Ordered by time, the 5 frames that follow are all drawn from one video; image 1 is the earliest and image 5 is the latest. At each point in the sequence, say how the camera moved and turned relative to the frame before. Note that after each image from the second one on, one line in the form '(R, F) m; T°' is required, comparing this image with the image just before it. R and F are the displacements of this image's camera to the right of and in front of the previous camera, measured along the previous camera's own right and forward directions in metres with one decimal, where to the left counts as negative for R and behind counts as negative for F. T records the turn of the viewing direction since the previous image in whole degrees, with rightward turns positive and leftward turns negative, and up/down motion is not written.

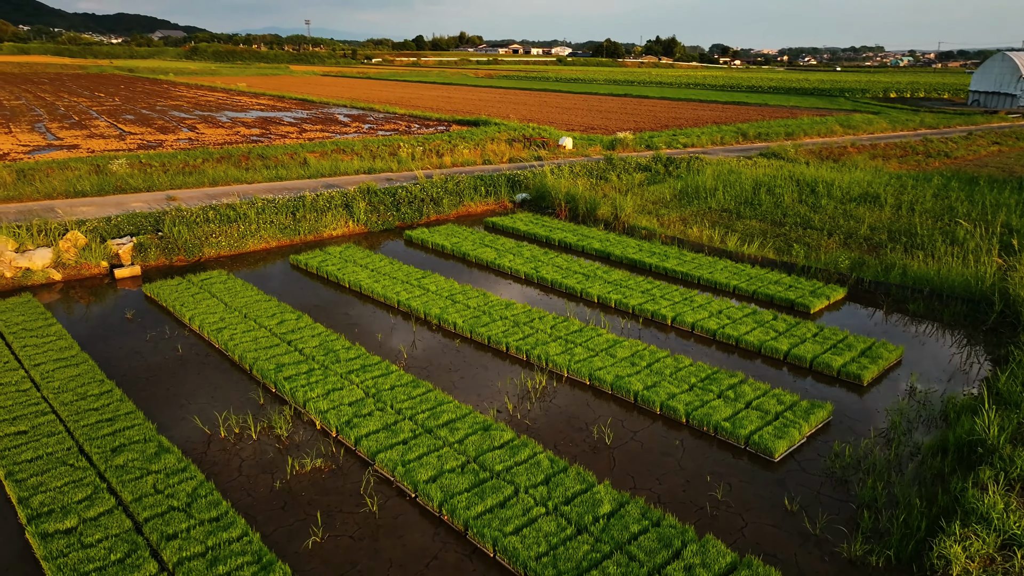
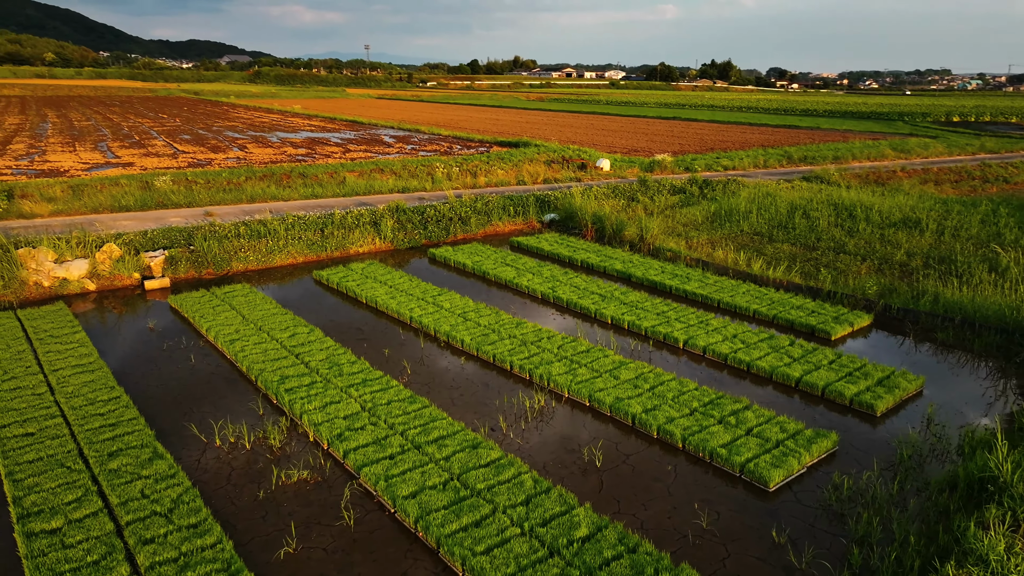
(+0.4, 0.0) m; -4°
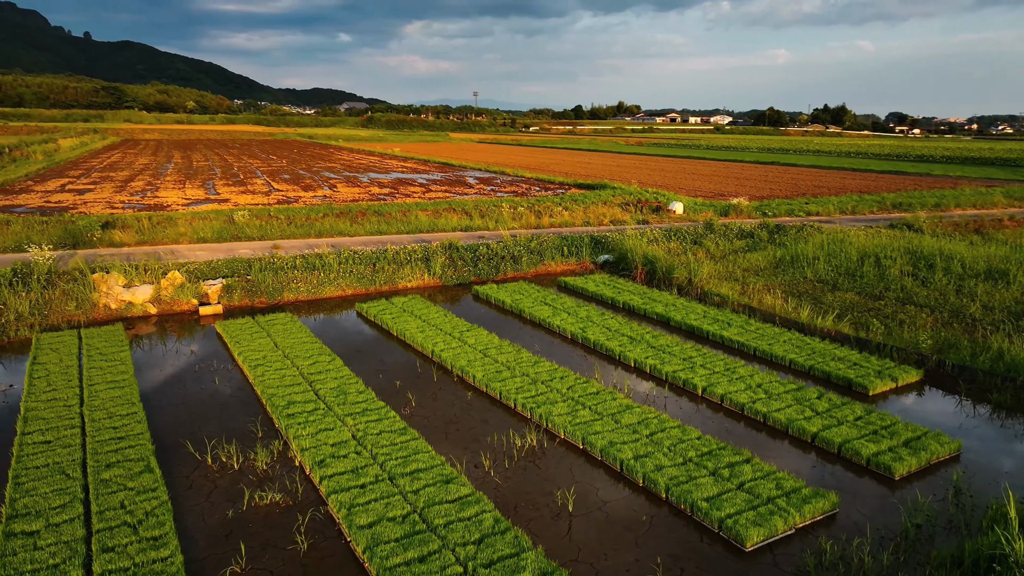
(+0.8, +0.1) m; -8°
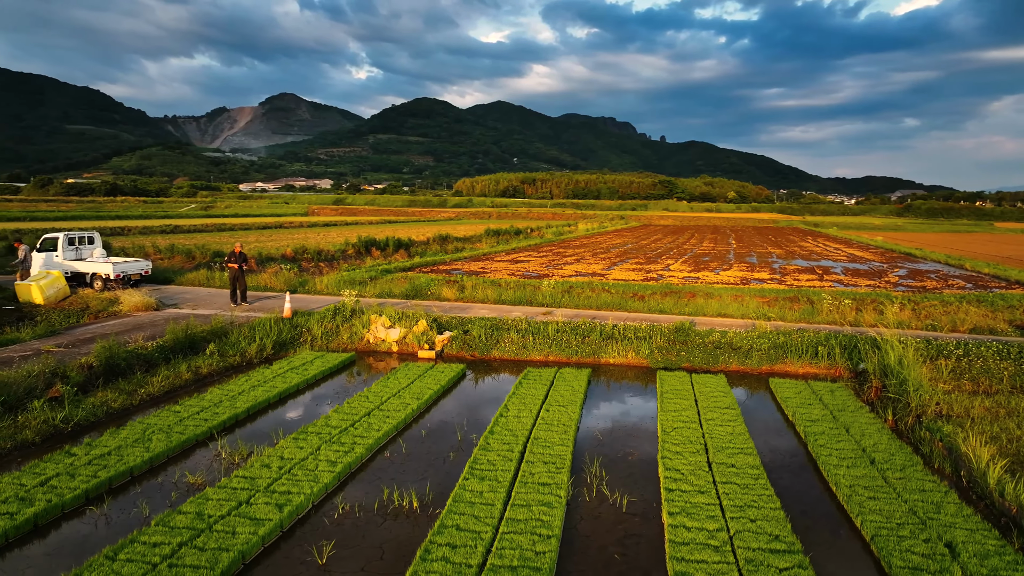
(+4.3, +1.7) m; -41°
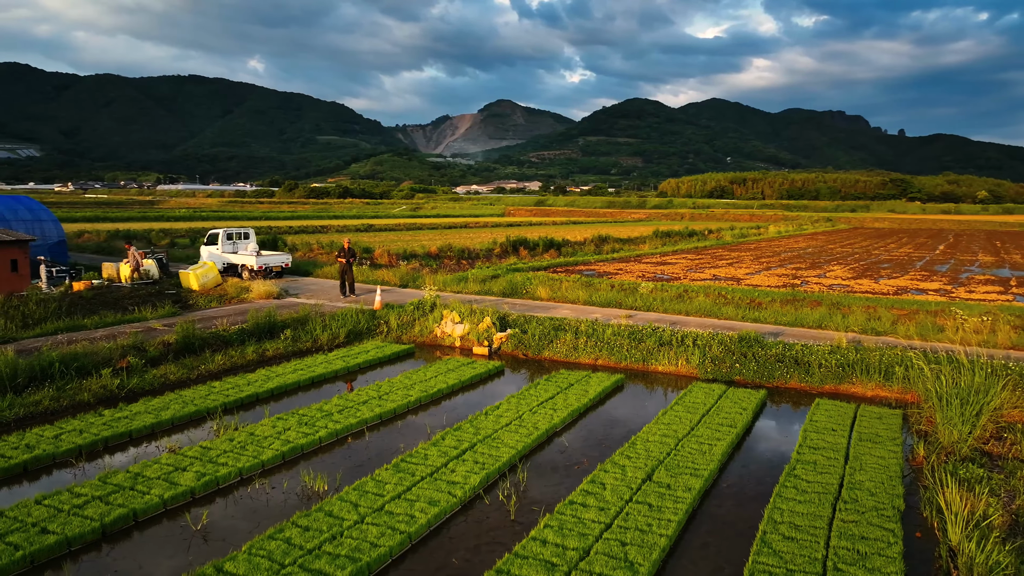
(+2.3, +0.4) m; -16°
